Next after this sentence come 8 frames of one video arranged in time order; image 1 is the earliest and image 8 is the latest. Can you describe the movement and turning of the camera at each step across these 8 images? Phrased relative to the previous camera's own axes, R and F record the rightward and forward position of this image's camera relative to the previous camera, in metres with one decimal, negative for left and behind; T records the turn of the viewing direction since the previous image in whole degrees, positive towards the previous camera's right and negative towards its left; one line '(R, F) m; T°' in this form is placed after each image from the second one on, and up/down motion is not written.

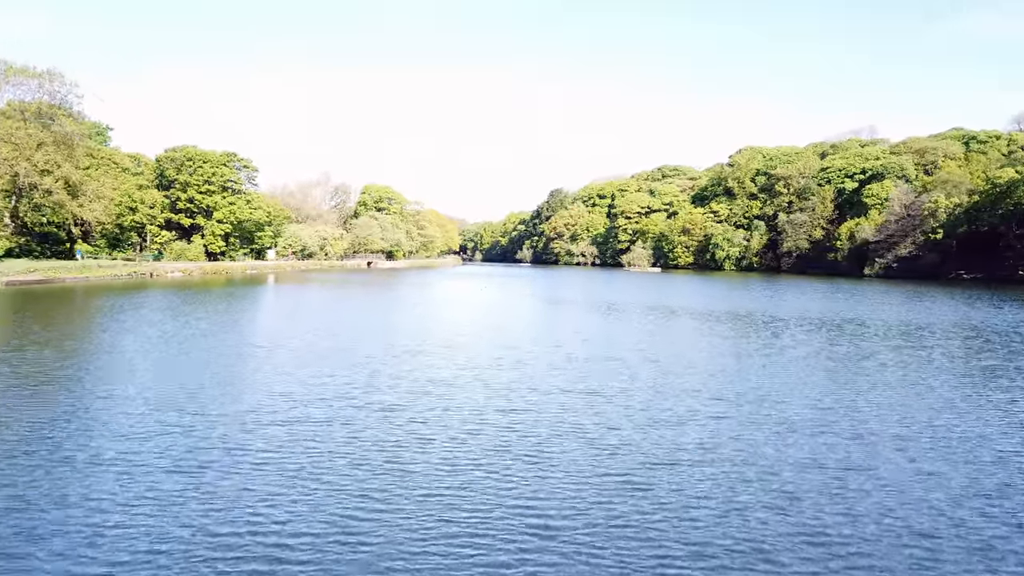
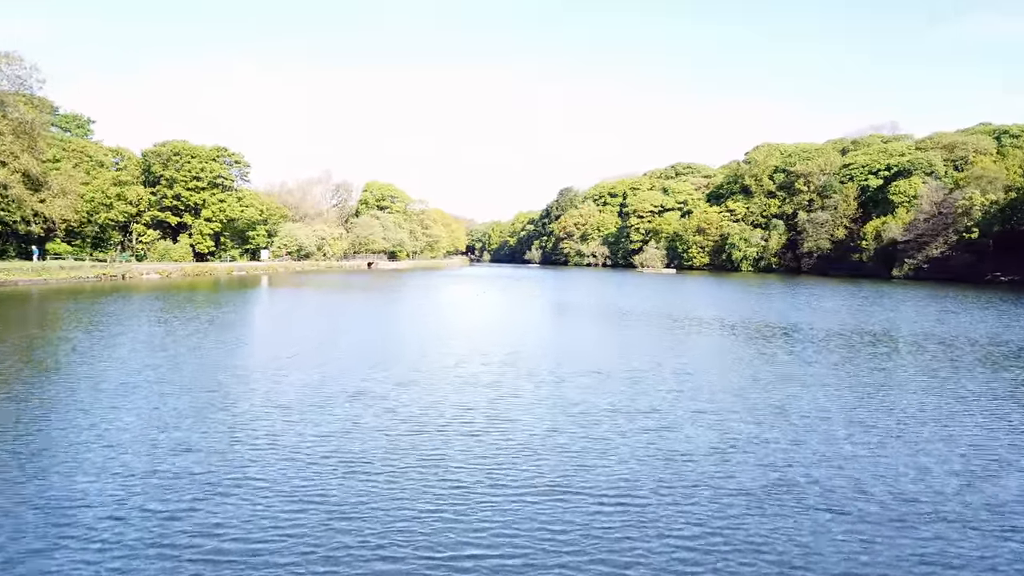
(+0.3, +3.8) m; -1°
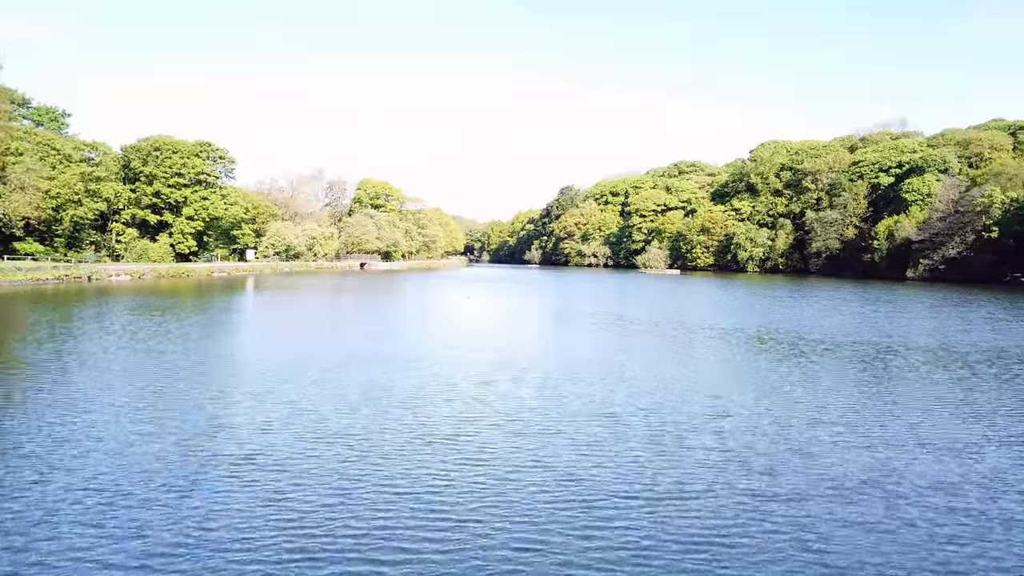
(+0.3, +2.8) m; 0°
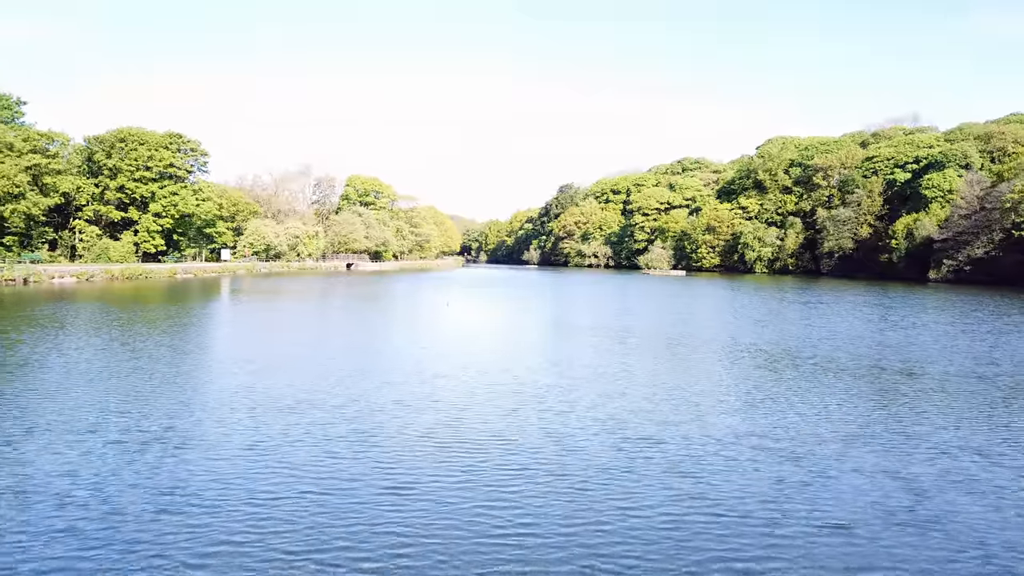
(+0.4, +4.3) m; 0°
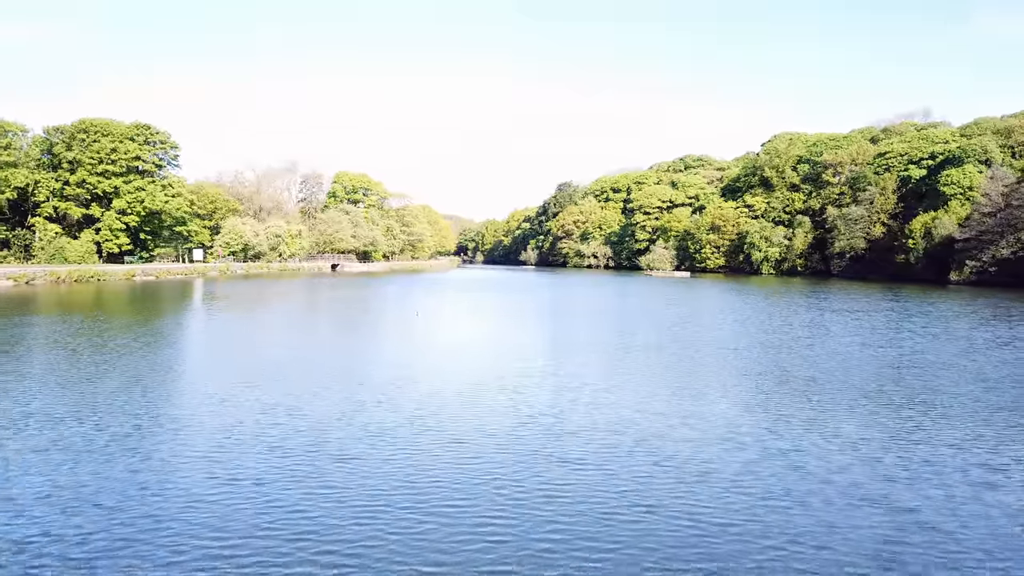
(+0.4, +3.9) m; 0°
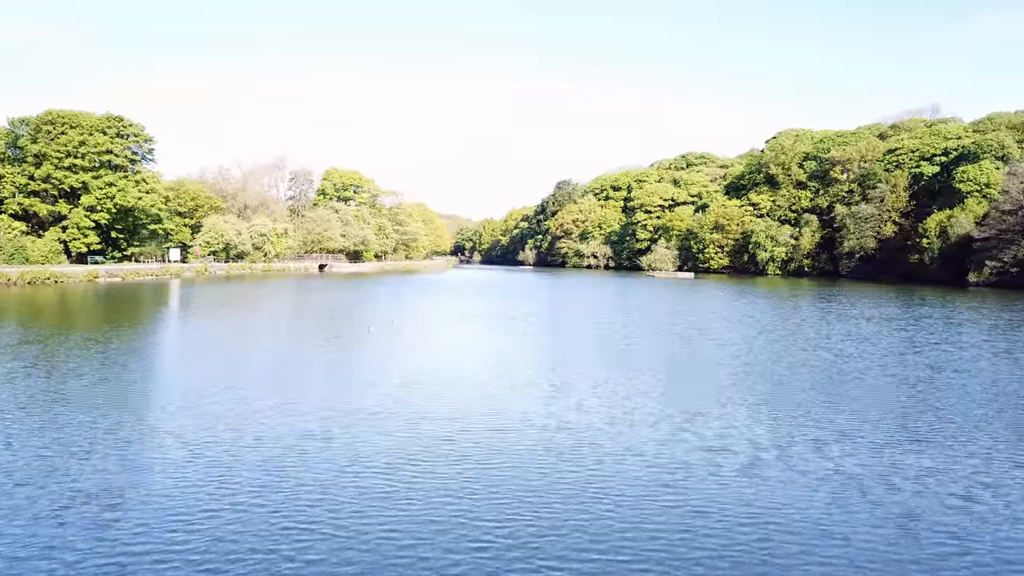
(+0.3, +2.9) m; 0°
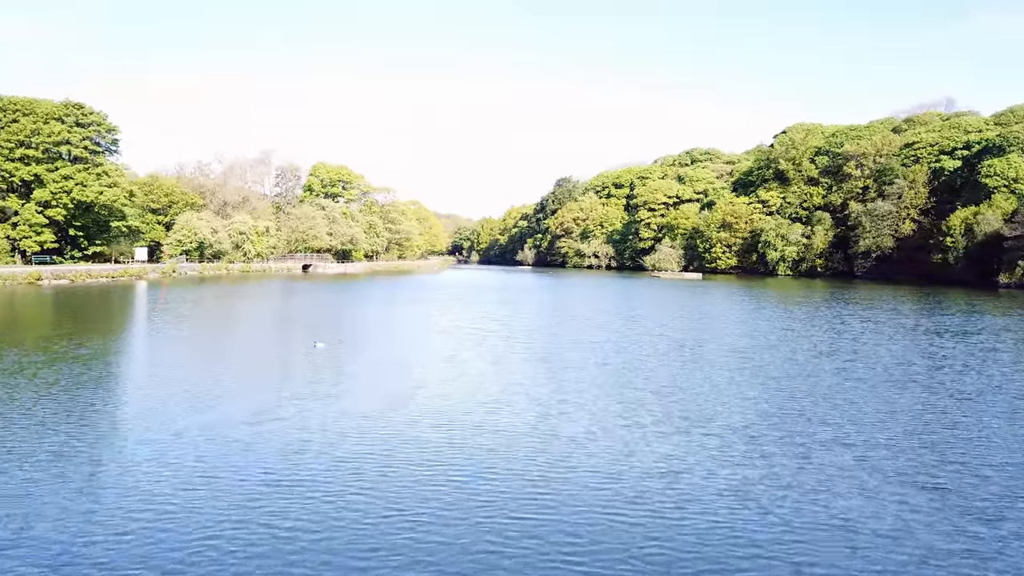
(+0.3, +3.9) m; 0°
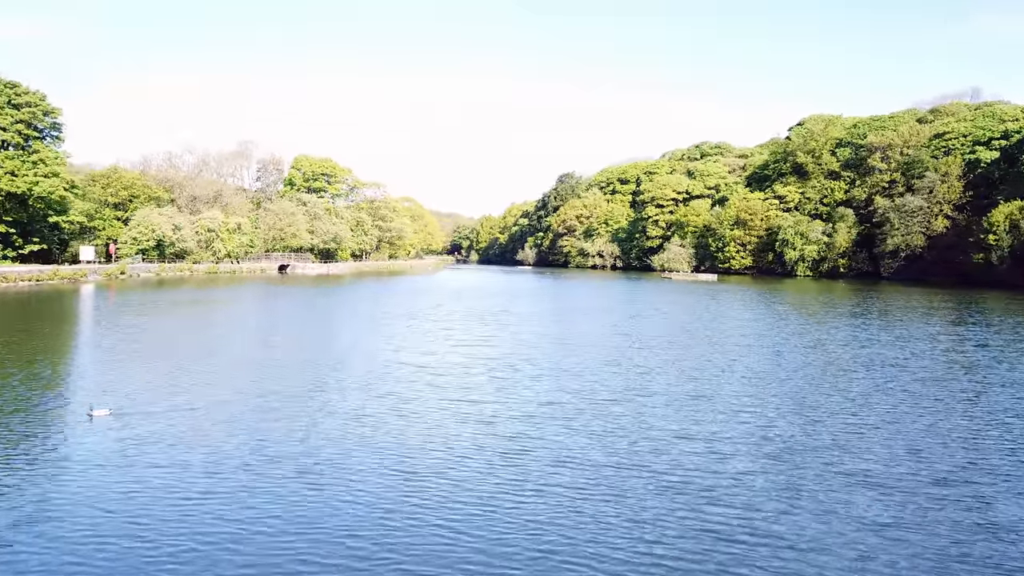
(+0.4, +5.5) m; 0°
